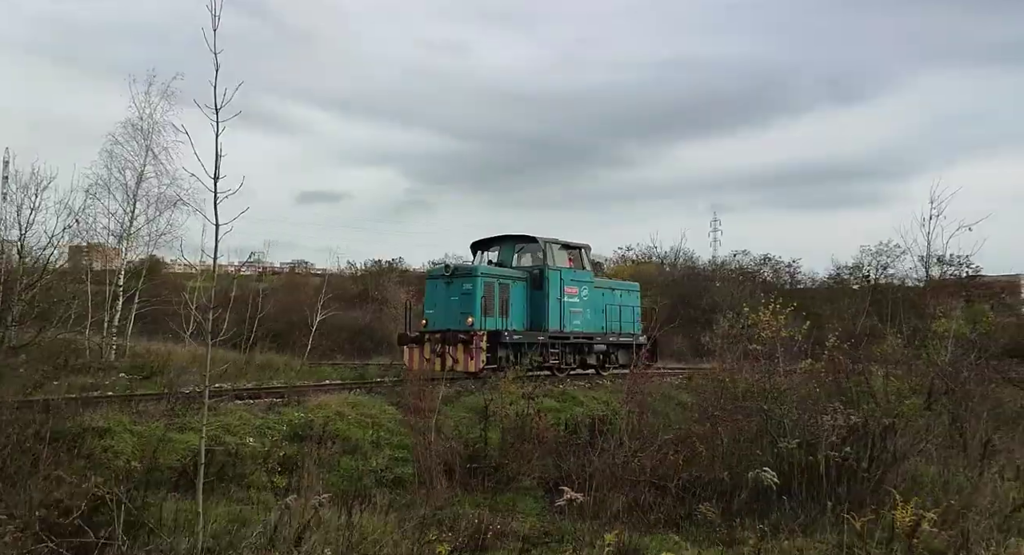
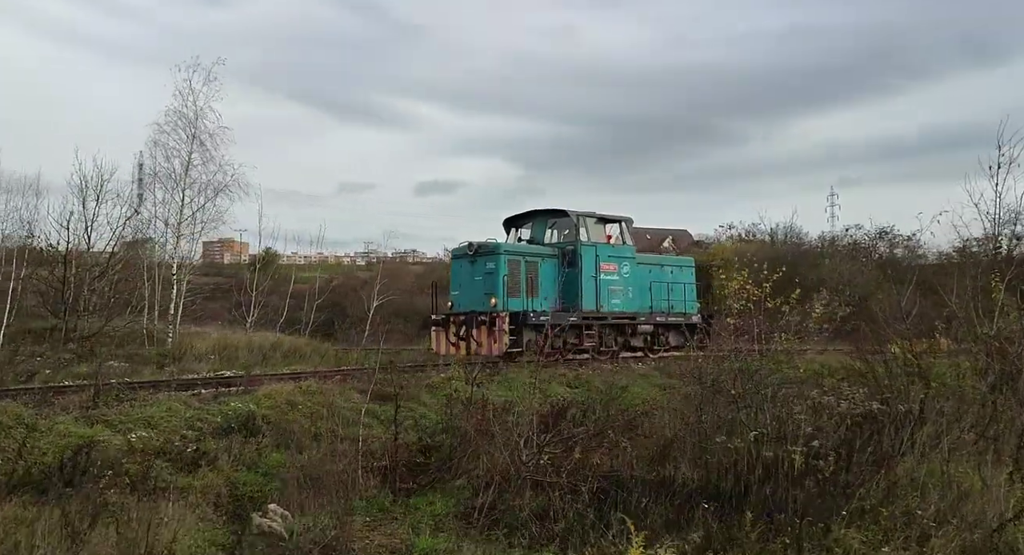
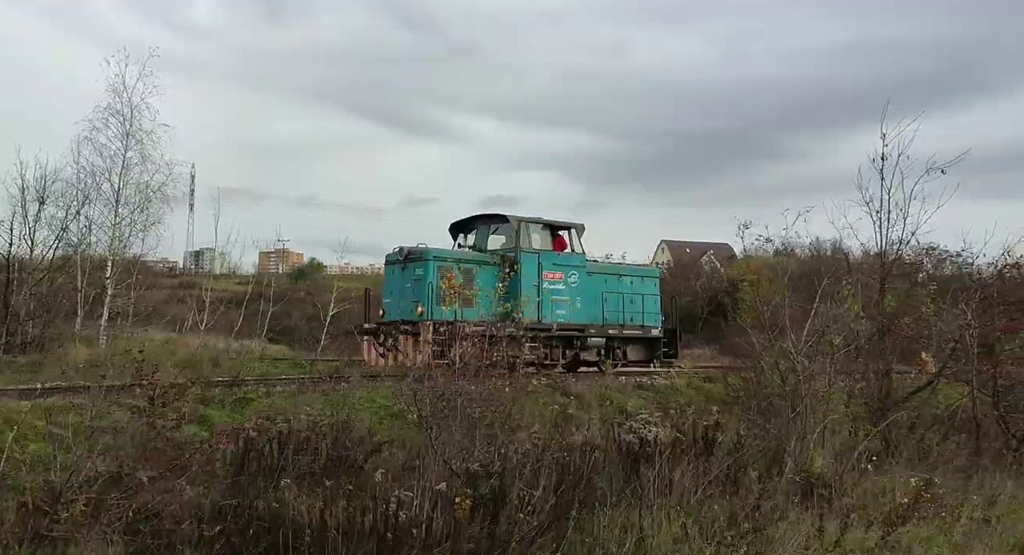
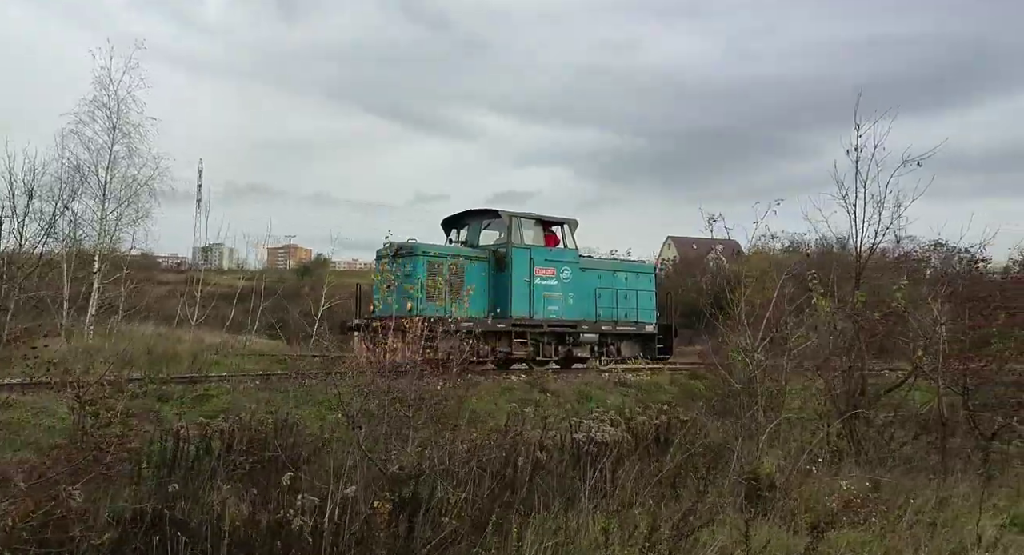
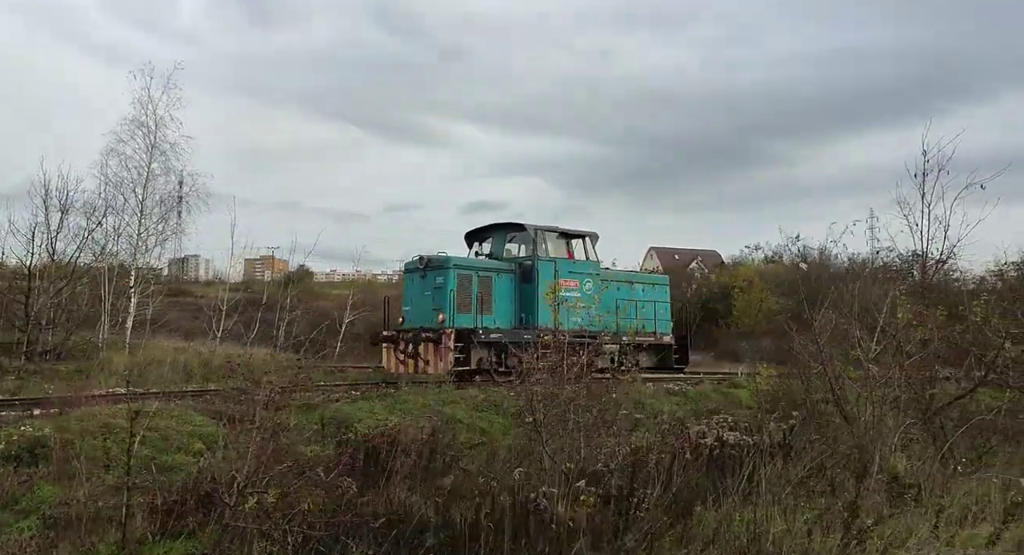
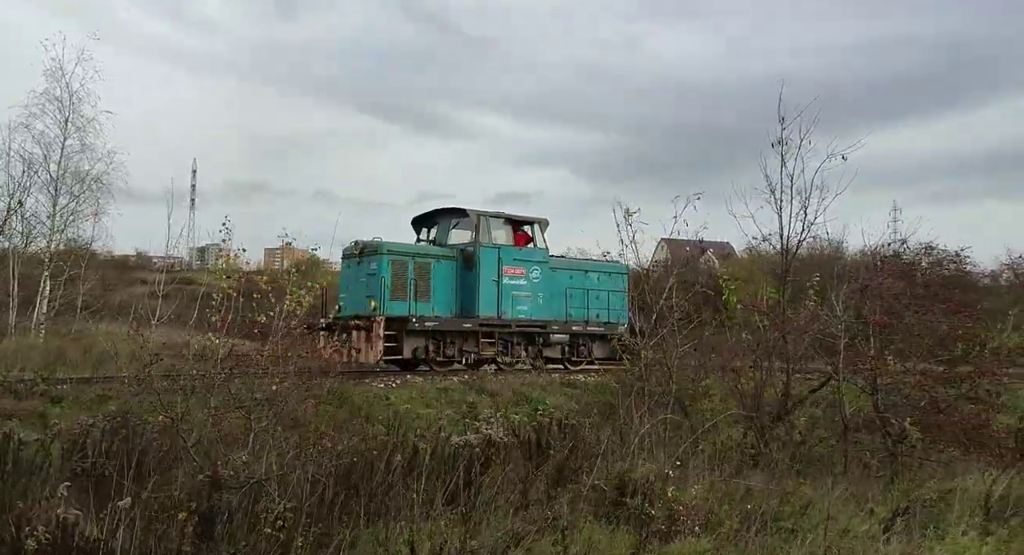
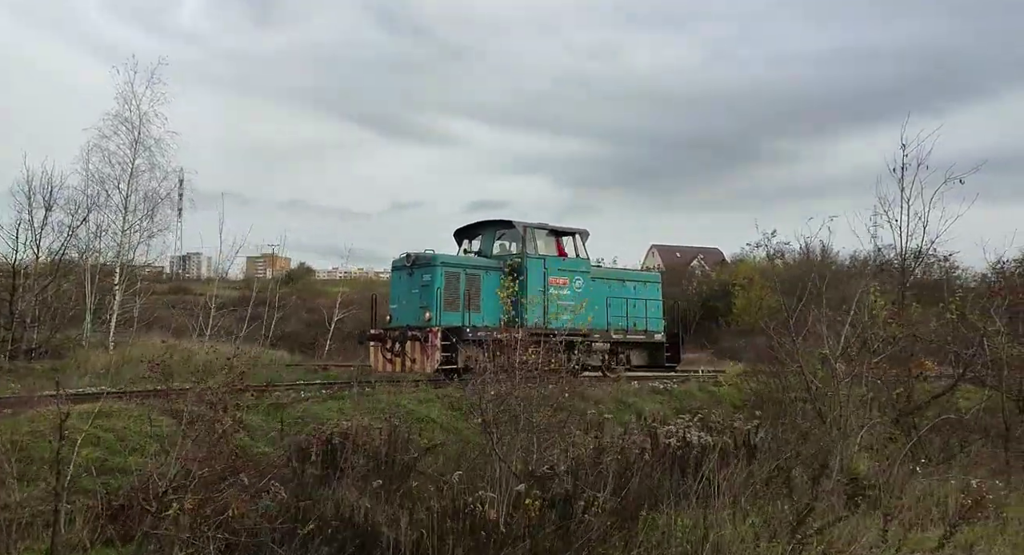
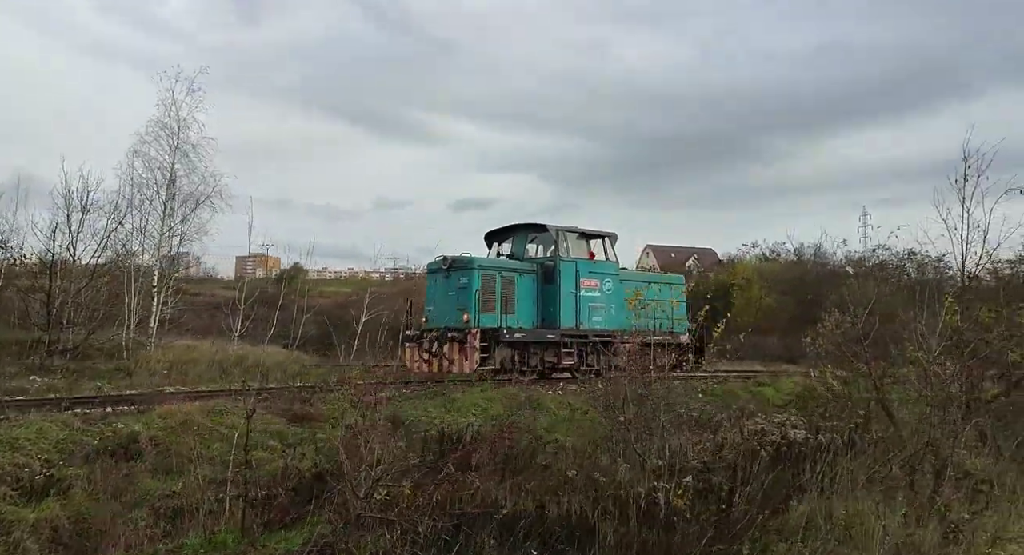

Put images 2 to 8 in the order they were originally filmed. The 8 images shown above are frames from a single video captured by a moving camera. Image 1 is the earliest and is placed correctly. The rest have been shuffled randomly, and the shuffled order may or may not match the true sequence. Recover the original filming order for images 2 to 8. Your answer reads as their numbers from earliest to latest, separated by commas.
2, 8, 5, 7, 3, 4, 6
